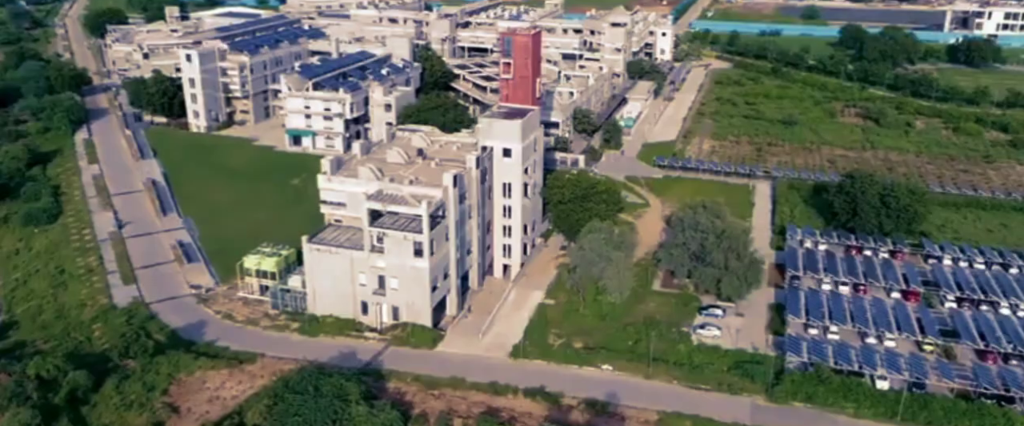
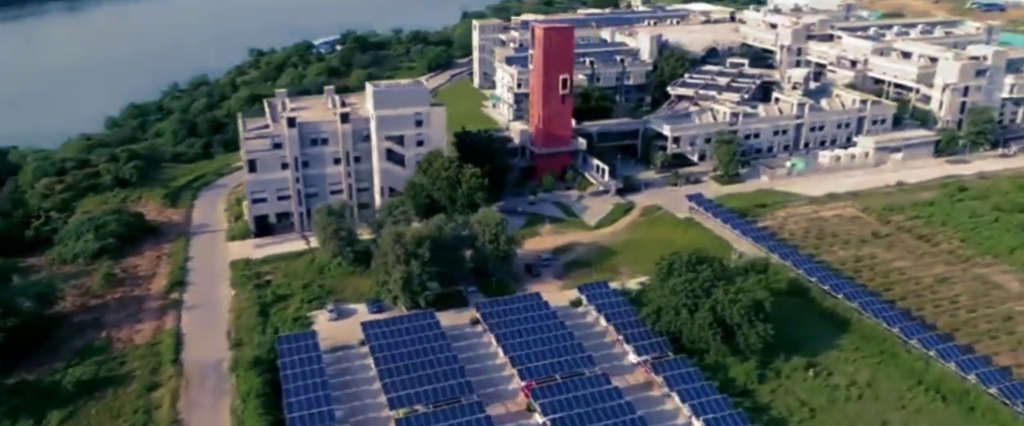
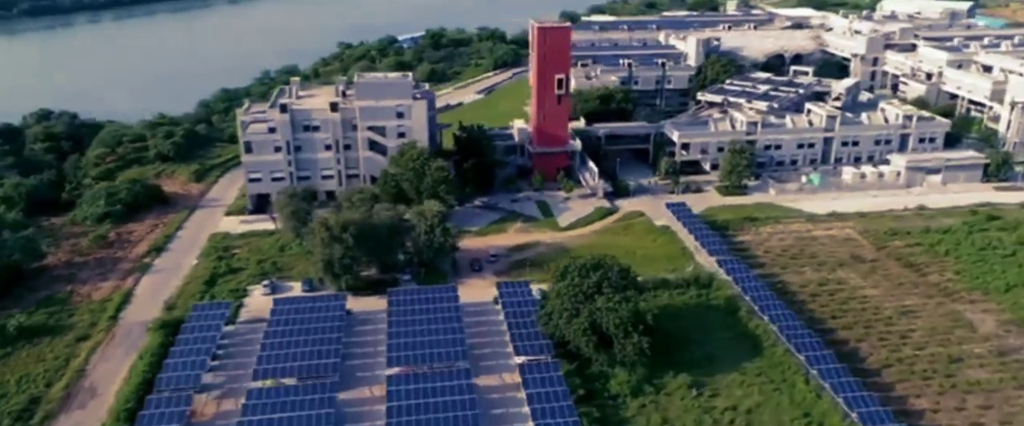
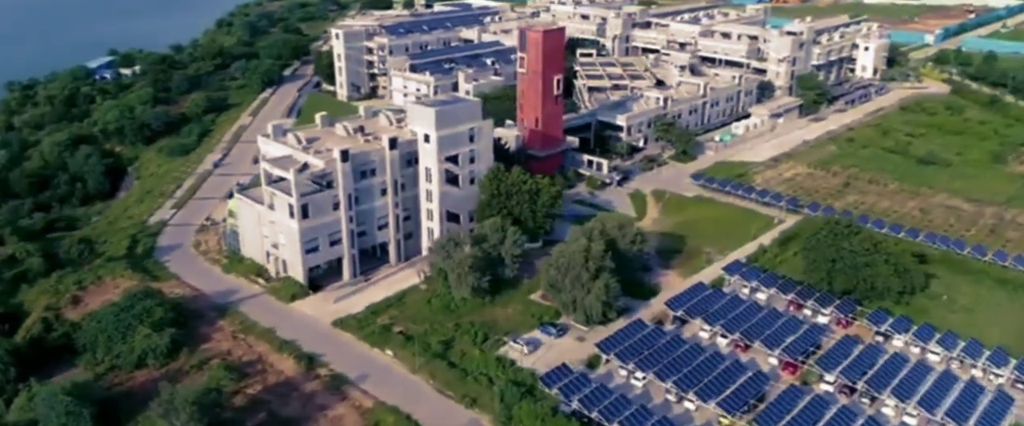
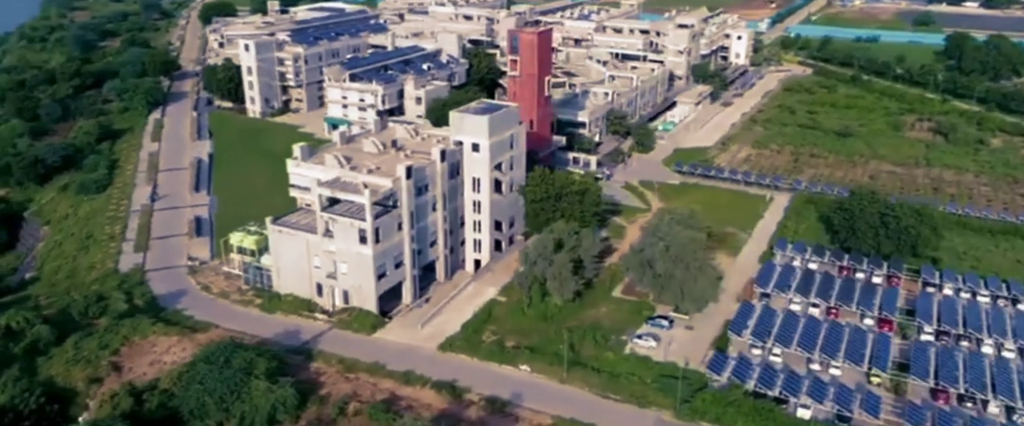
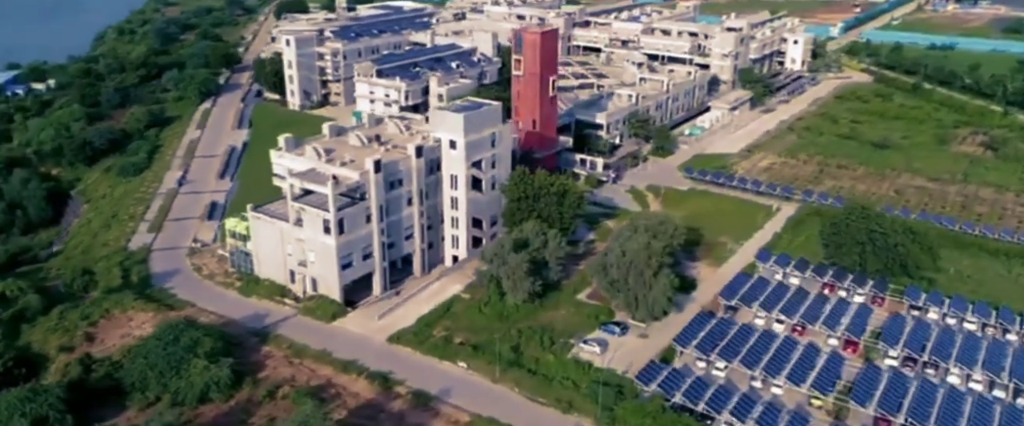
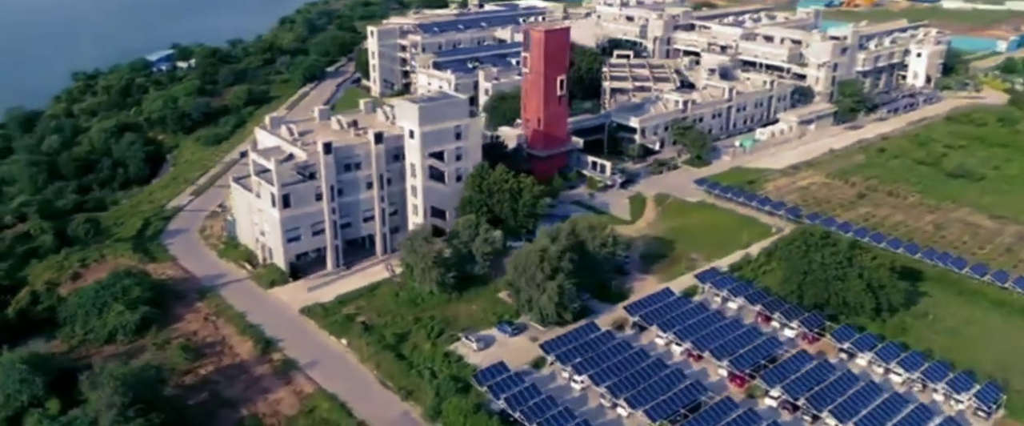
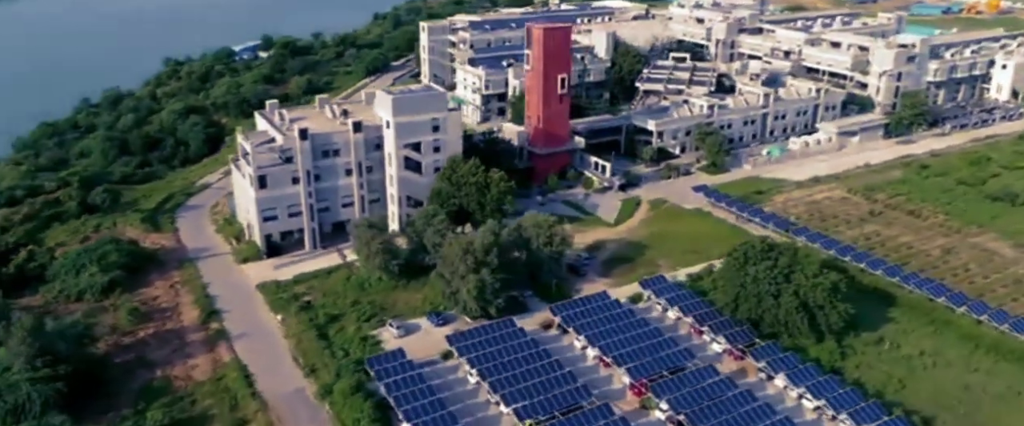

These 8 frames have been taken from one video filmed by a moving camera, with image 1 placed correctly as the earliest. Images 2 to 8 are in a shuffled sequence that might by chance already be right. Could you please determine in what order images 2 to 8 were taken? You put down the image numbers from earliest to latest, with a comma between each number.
5, 6, 4, 7, 8, 2, 3
